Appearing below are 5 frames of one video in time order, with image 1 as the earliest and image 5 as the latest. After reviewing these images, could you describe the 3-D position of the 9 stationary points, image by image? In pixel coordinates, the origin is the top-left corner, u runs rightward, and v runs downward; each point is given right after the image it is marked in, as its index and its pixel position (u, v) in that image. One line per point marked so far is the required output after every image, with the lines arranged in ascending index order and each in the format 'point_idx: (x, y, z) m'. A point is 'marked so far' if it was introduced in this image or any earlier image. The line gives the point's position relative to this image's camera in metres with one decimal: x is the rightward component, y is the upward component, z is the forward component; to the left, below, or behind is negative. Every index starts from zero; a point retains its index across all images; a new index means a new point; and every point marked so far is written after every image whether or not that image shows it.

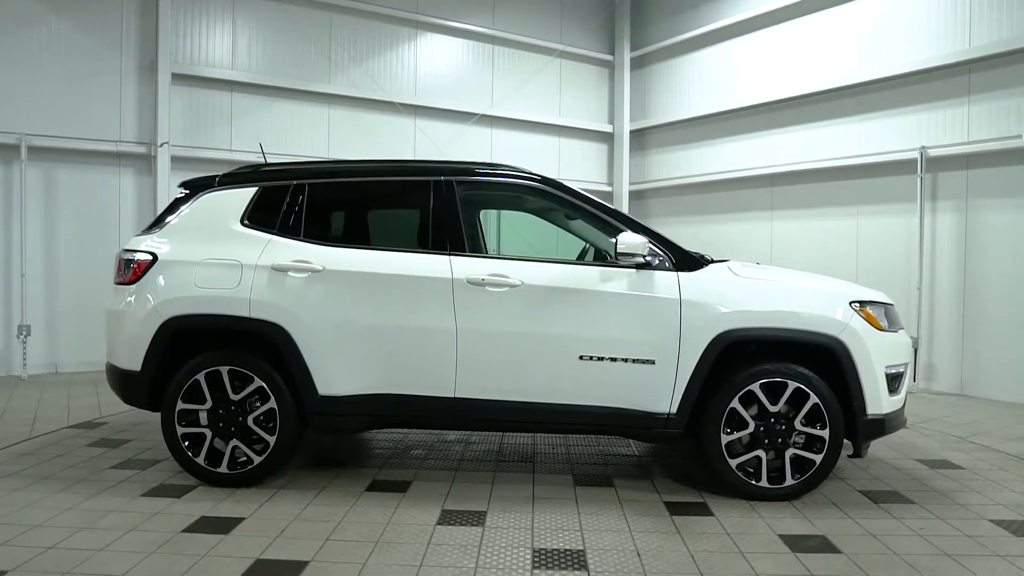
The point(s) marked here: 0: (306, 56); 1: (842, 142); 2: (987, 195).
0: (-2.6, +2.9, +8.5) m
1: (+3.9, +1.7, +8.1) m
2: (+4.7, +0.9, +6.7) m
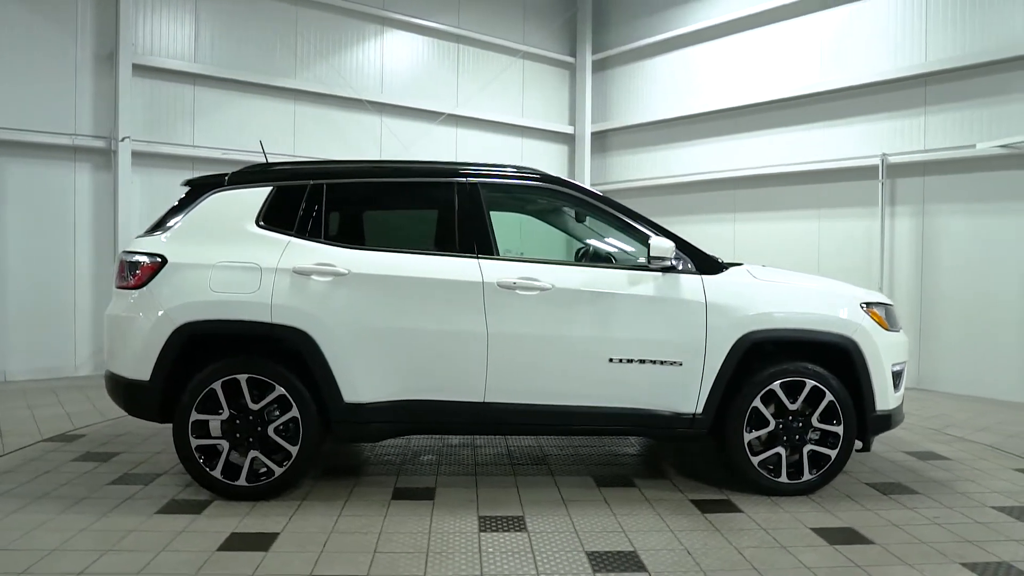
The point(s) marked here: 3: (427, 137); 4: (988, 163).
0: (-2.9, +2.9, +8.2) m
1: (+3.6, +1.7, +8.4) m
2: (+4.5, +0.9, +7.1) m
3: (-1.2, +2.2, +9.8) m
4: (+4.8, +1.2, +6.7) m
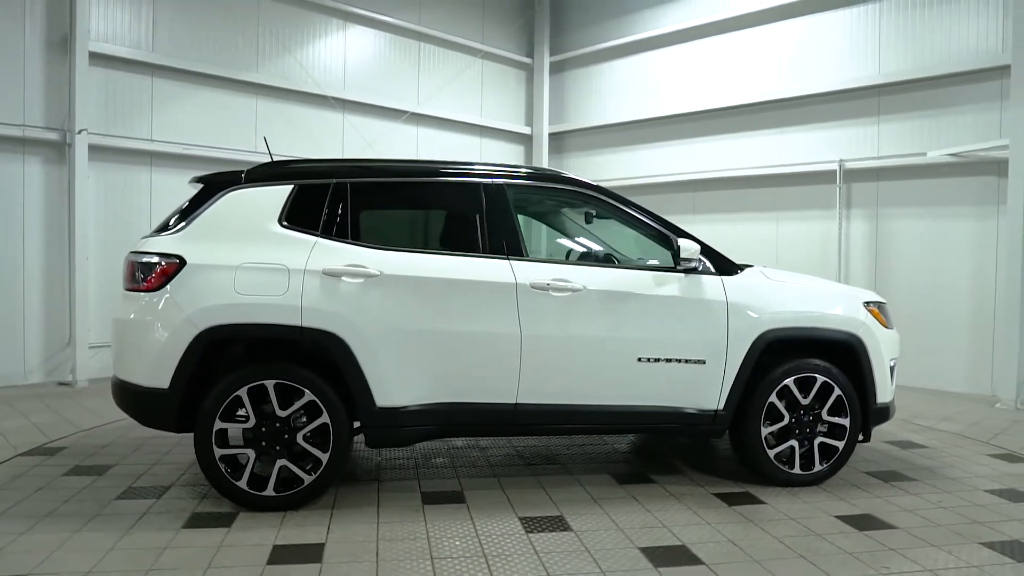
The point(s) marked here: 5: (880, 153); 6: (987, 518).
0: (-3.2, +2.9, +7.9) m
1: (+3.2, +1.8, +8.8) m
2: (+4.3, +0.9, +7.6) m
3: (-1.7, +2.2, +9.6) m
4: (+4.5, +1.3, +7.2) m
5: (+4.1, +1.5, +7.6) m
6: (+2.4, -1.1, +3.4) m
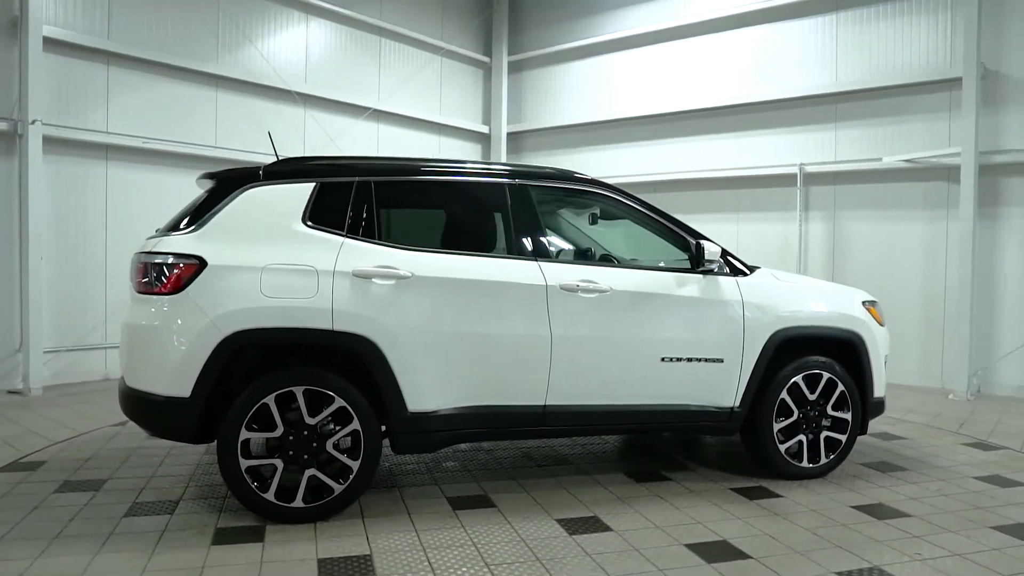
0: (-3.5, +2.9, +7.5) m
1: (+2.8, +1.8, +9.1) m
2: (+4.0, +0.9, +8.0) m
3: (-2.2, +2.2, +9.4) m
4: (+4.3, +1.3, +7.7) m
5: (+3.8, +1.5, +8.0) m
6: (+2.5, -1.1, +3.6) m
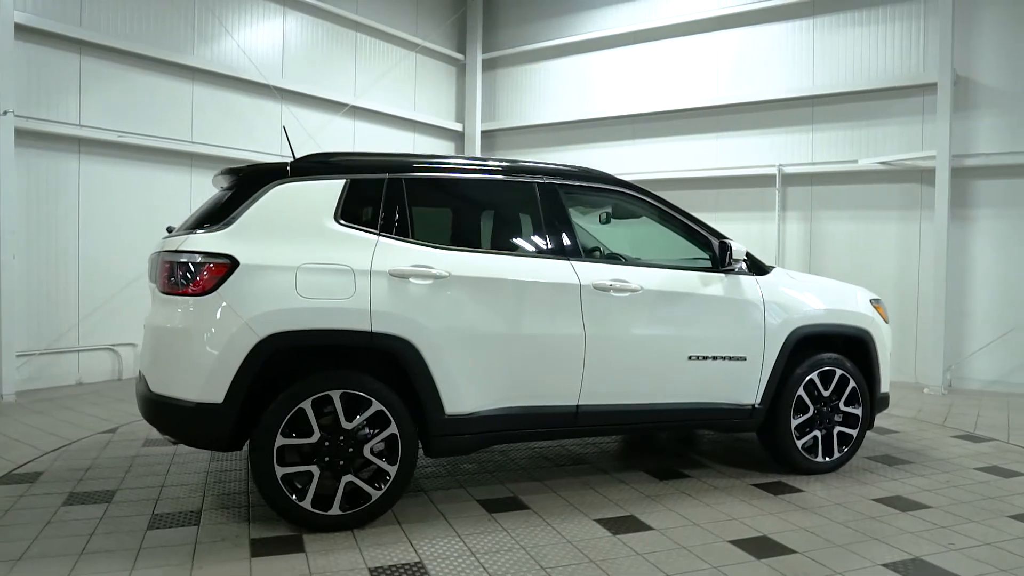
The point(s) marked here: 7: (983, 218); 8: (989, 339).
0: (-3.7, +2.9, +7.2) m
1: (+2.6, +1.8, +9.2) m
2: (+3.8, +1.0, +8.2) m
3: (-2.5, +2.2, +9.2) m
4: (+4.1, +1.3, +7.9) m
5: (+3.7, +1.6, +8.3) m
6: (+2.7, -1.1, +3.8) m
7: (+4.9, +0.7, +7.1) m
8: (+5.0, -0.5, +7.1) m
